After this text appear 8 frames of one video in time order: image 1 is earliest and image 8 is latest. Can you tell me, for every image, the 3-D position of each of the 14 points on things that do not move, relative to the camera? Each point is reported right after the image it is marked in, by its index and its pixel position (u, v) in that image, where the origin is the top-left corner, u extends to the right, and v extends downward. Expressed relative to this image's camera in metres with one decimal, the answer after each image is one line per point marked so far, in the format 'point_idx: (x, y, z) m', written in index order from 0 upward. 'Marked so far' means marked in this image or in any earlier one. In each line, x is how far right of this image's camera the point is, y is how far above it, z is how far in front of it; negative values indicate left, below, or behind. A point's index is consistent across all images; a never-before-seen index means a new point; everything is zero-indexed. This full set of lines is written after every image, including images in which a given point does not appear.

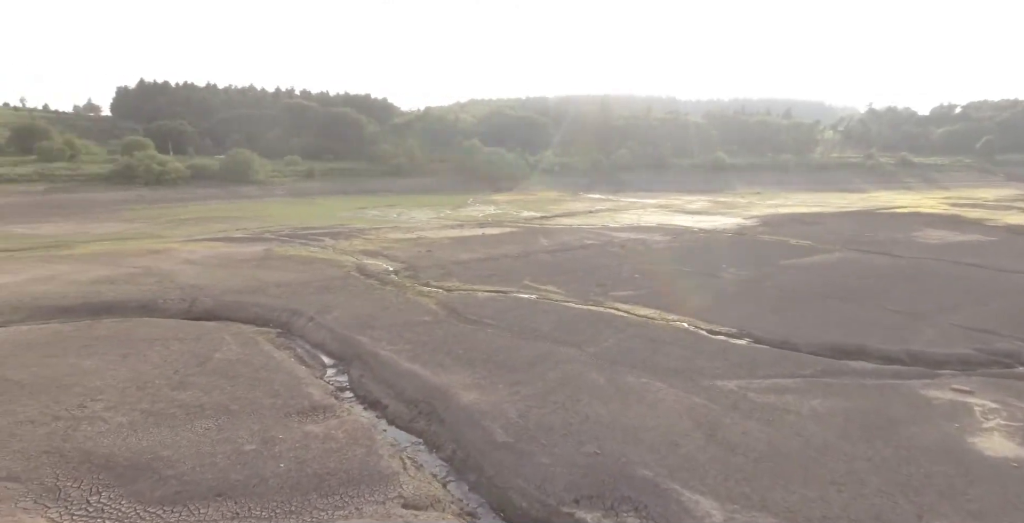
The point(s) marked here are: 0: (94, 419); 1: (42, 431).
0: (-7.7, -2.9, +10.1) m
1: (-8.3, -3.0, +9.6) m
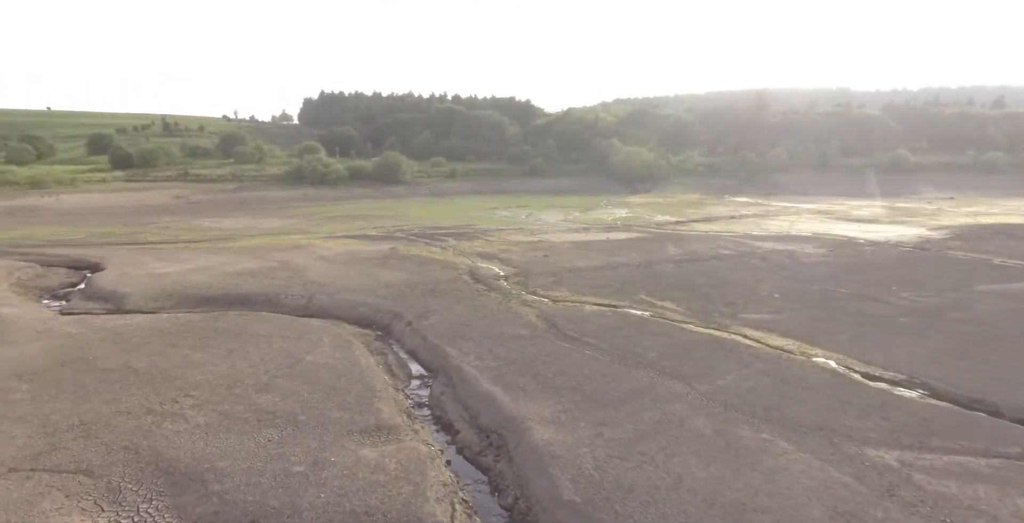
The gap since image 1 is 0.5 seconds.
0: (-6.3, -2.9, +10.3) m
1: (-7.0, -3.0, +10.0) m
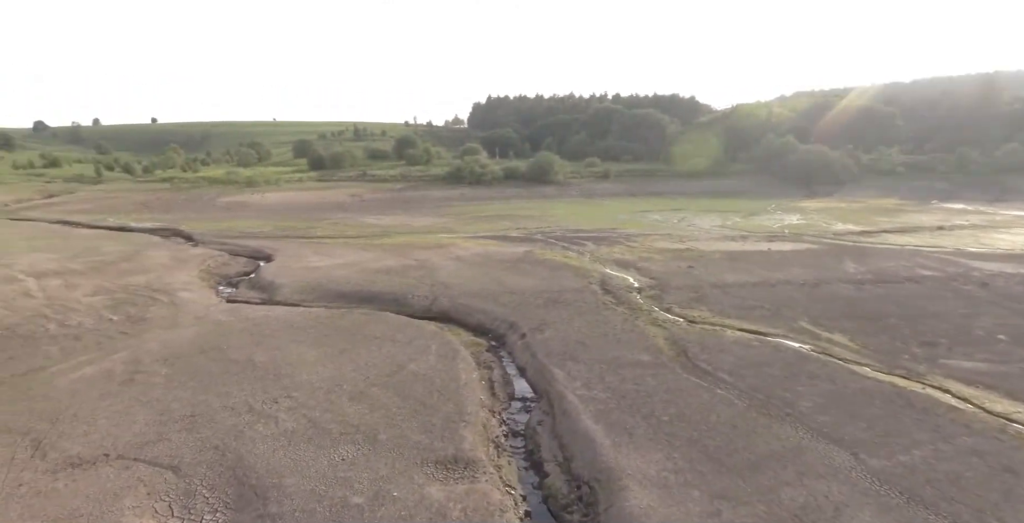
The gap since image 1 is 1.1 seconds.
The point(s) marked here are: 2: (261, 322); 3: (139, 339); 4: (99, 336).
0: (-4.5, -3.0, +10.3) m
1: (-5.3, -3.0, +10.2) m
2: (-7.6, -1.8, +16.6) m
3: (-10.2, -2.2, +15.0) m
4: (-11.7, -2.1, +15.5) m
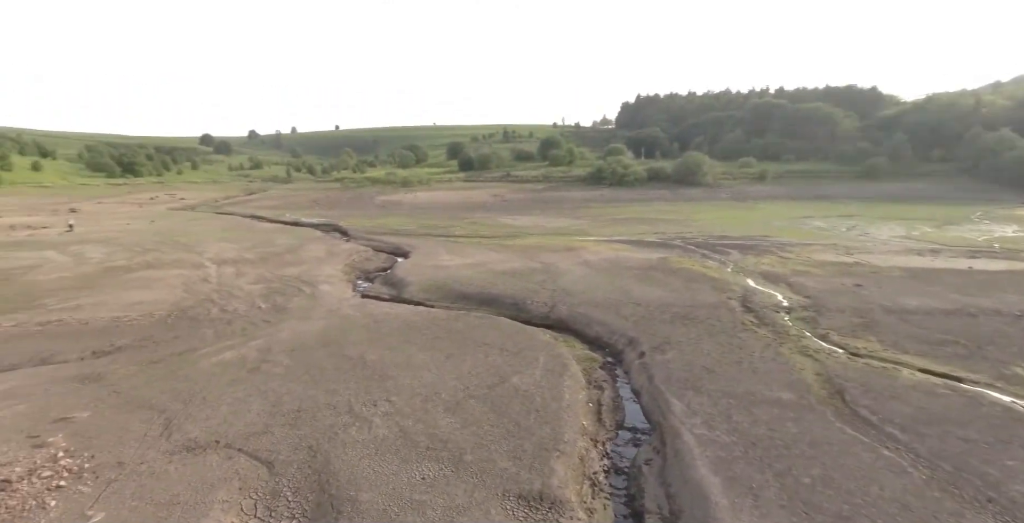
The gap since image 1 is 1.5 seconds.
0: (-2.7, -3.0, +10.2) m
1: (-3.4, -3.0, +10.3) m
2: (-4.0, -1.8, +17.0) m
3: (-7.0, -2.0, +16.2) m
4: (-8.3, -1.9, +17.0) m
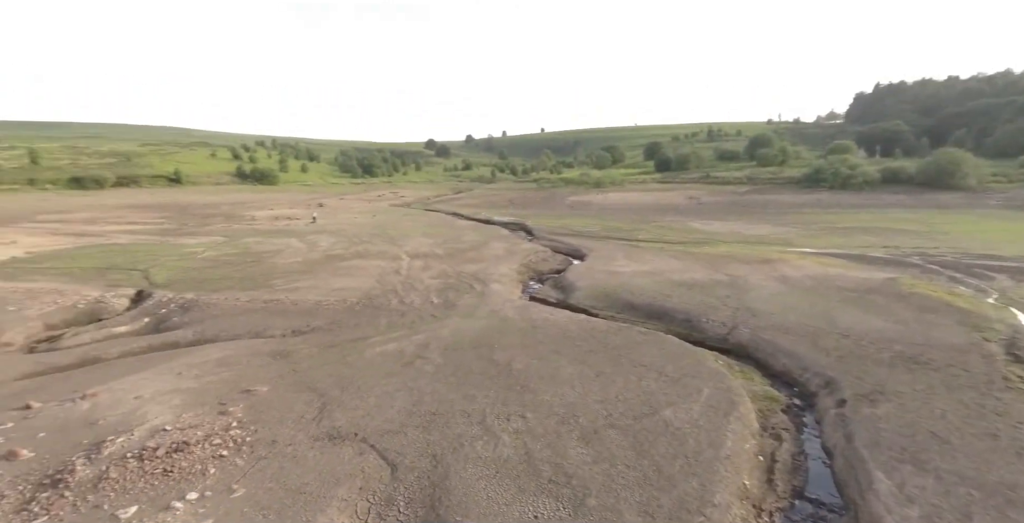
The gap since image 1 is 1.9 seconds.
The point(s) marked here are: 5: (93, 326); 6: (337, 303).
0: (-0.3, -3.1, +9.7) m
1: (-0.9, -3.1, +10.0) m
2: (+0.9, -1.9, +16.5) m
3: (-2.2, -1.9, +16.7) m
4: (-3.1, -1.8, +17.9) m
5: (-14.6, -2.2, +19.1) m
6: (-6.3, -1.5, +19.8) m
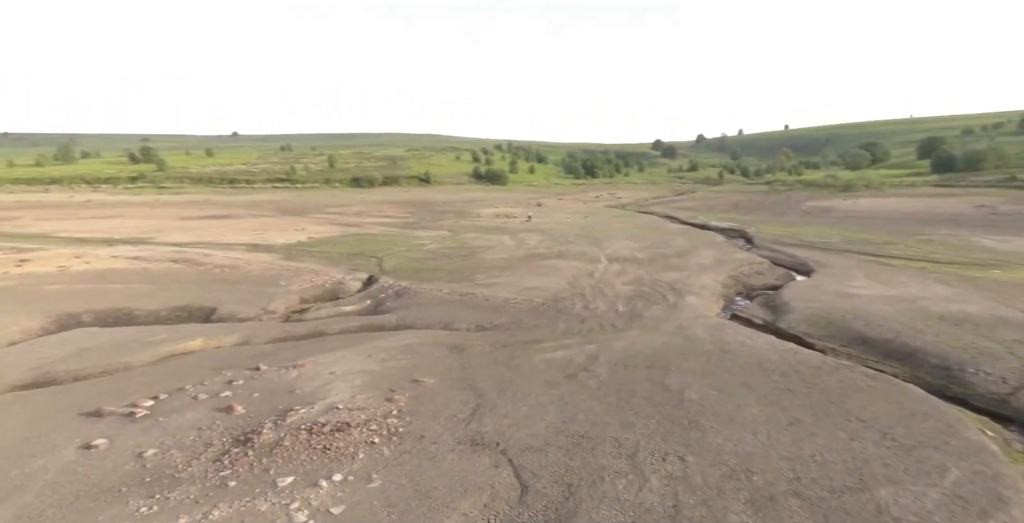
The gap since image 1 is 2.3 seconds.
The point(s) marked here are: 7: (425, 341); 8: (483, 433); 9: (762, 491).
0: (+2.0, -3.3, +8.3) m
1: (+1.5, -3.2, +8.9) m
2: (+5.8, -2.3, +14.2) m
3: (+3.0, -2.1, +15.6) m
4: (+2.6, -1.9, +17.1) m
5: (-7.5, -1.7, +22.6) m
6: (+0.5, -1.4, +20.0) m
7: (-2.5, -2.3, +15.3) m
8: (-0.5, -3.1, +10.0) m
9: (+3.6, -3.3, +7.9) m
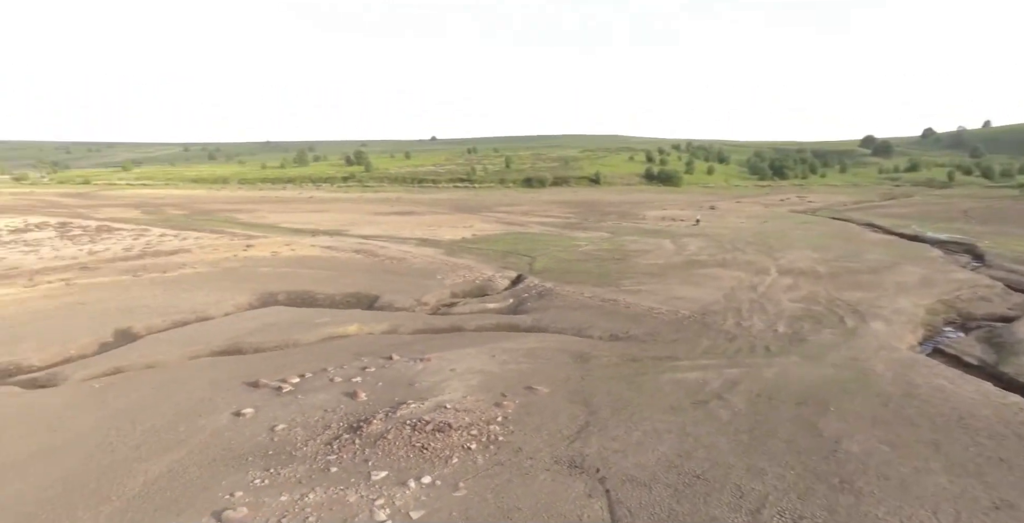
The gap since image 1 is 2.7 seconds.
0: (+3.1, -3.5, +6.9) m
1: (+2.8, -3.5, +7.5) m
2: (+8.5, -2.7, +11.3) m
3: (+6.3, -2.5, +13.5) m
4: (+6.4, -2.3, +15.0) m
5: (-1.5, -1.6, +23.3) m
6: (+5.3, -1.7, +18.5) m
7: (+1.1, -2.3, +14.9) m
8: (+1.2, -3.2, +9.2) m
9: (+4.6, -3.6, +6.0) m
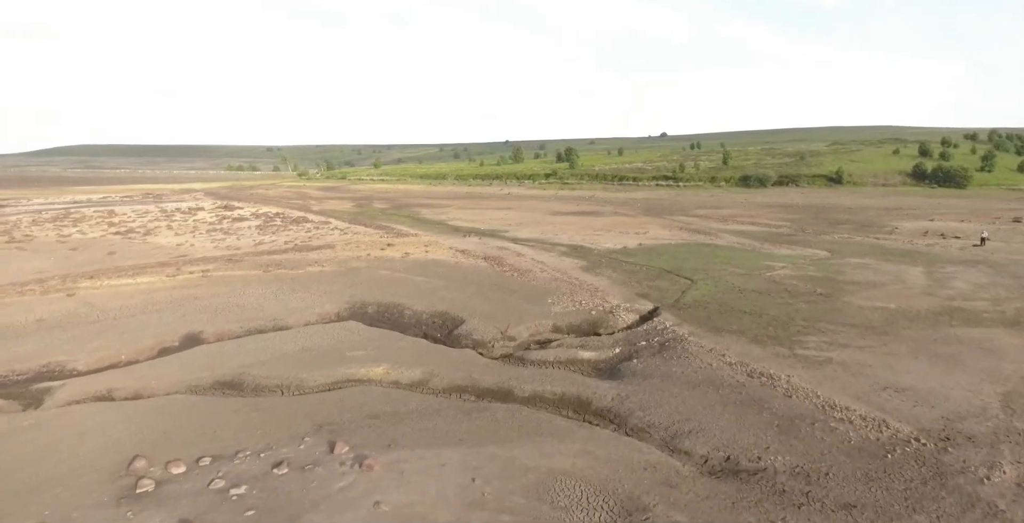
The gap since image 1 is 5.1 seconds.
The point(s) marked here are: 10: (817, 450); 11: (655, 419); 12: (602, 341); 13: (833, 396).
0: (0.0, -4.5, +0.2) m
1: (-0.1, -4.4, +0.9) m
2: (+6.7, -4.1, +2.2) m
3: (+5.5, -3.7, +5.0) m
4: (+6.2, -3.6, +6.4) m
5: (+2.1, -2.4, +17.1) m
6: (+6.5, -2.9, +10.0) m
7: (+1.2, -3.3, +8.3) m
8: (-0.9, -4.1, +3.0) m
9: (+0.9, -4.7, -1.2) m
10: (+5.2, -3.1, +9.1) m
11: (+2.8, -3.1, +10.6) m
12: (+2.7, -2.4, +16.6) m
13: (+6.6, -2.8, +11.1) m
